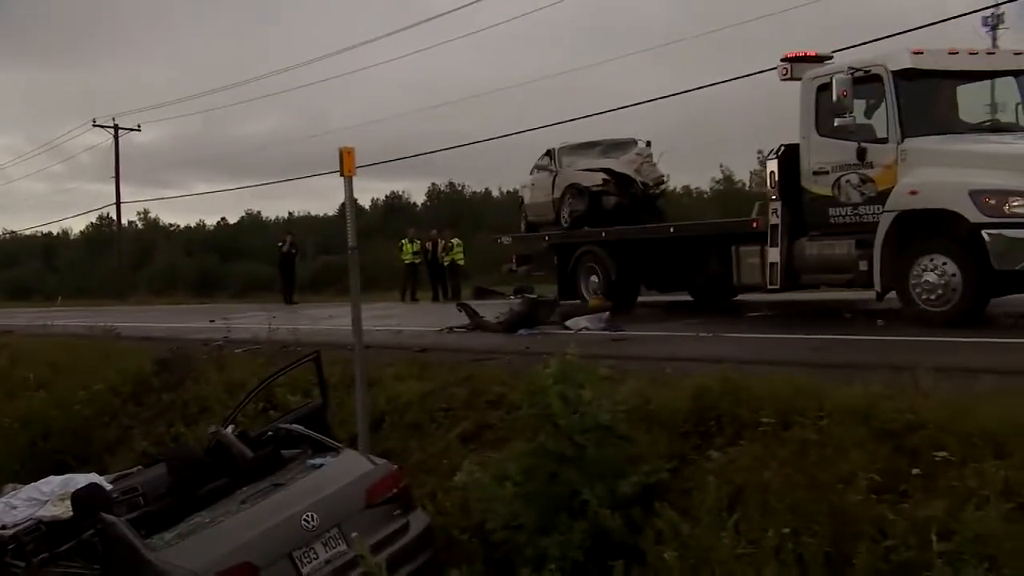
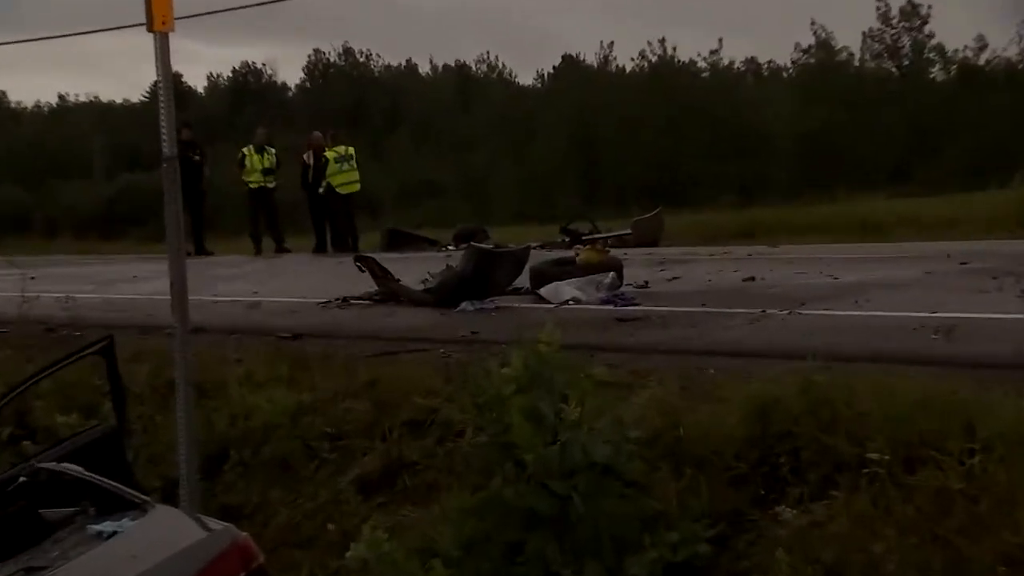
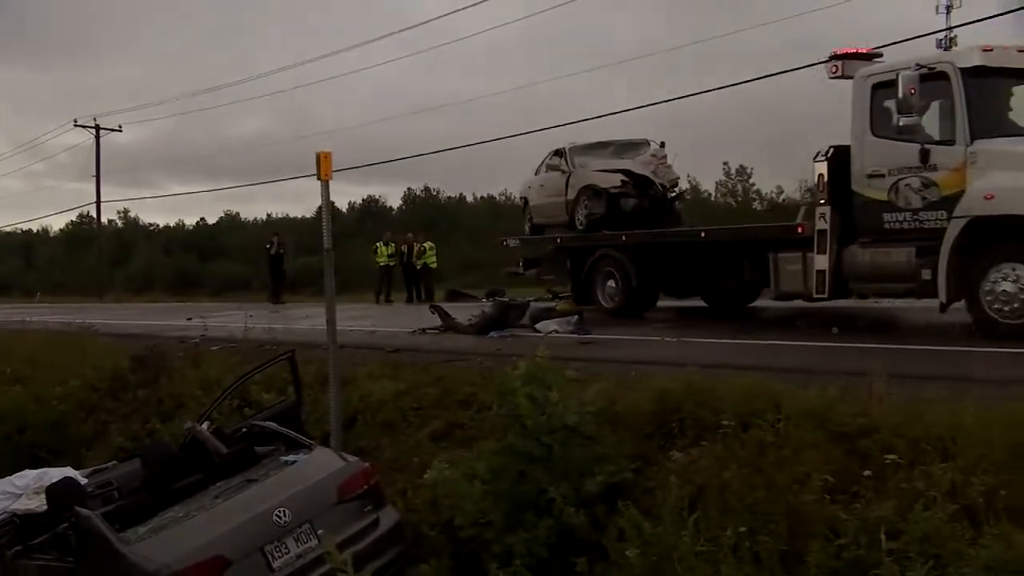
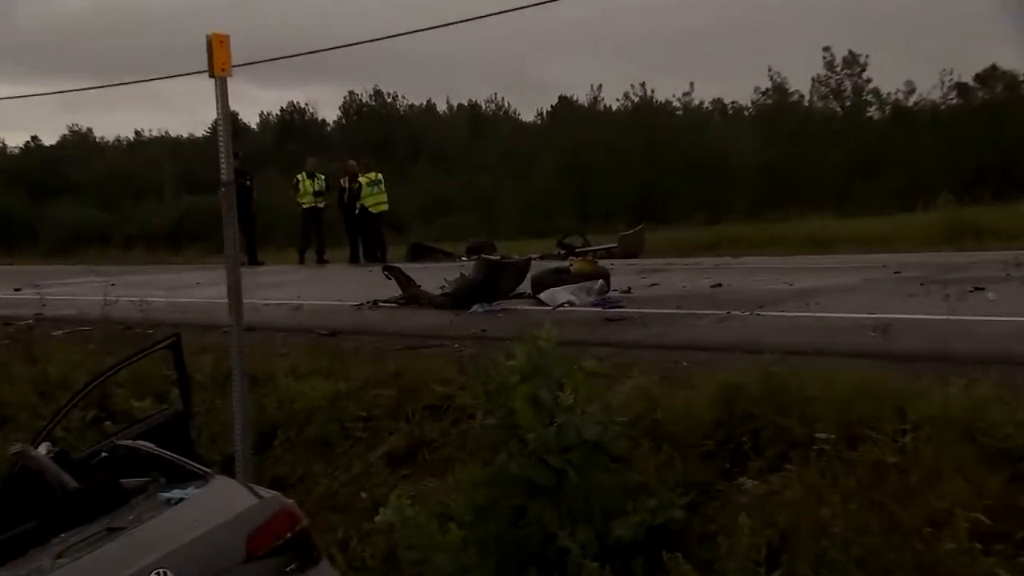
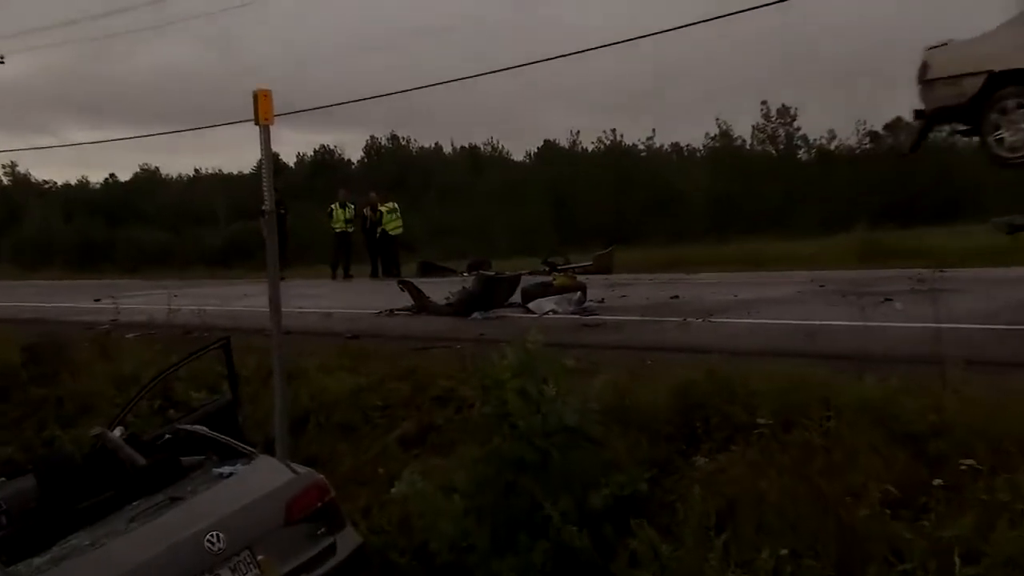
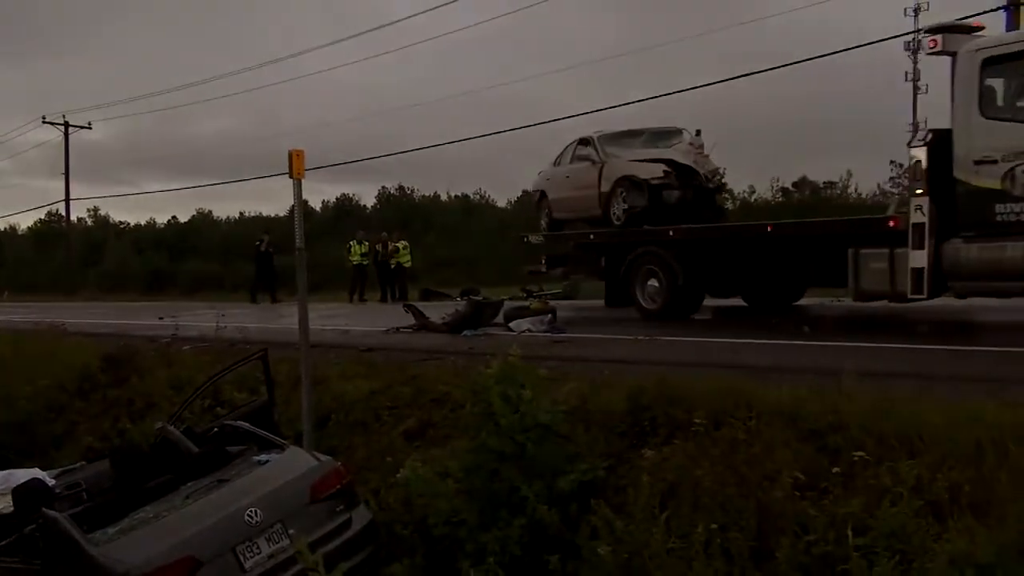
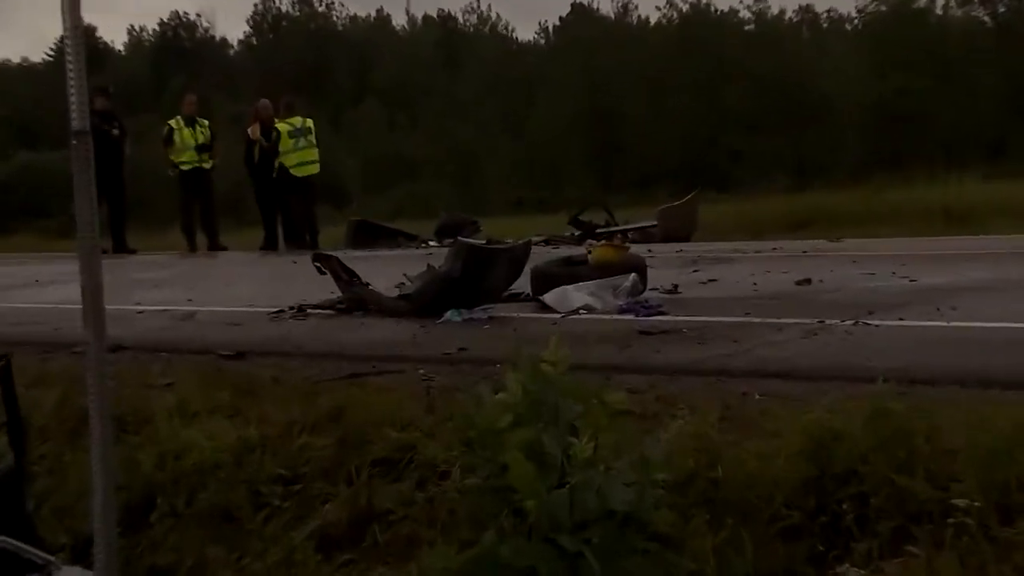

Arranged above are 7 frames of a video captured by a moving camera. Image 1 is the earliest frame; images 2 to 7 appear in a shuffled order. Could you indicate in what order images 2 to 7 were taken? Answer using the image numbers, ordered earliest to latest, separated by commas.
3, 6, 5, 4, 2, 7
